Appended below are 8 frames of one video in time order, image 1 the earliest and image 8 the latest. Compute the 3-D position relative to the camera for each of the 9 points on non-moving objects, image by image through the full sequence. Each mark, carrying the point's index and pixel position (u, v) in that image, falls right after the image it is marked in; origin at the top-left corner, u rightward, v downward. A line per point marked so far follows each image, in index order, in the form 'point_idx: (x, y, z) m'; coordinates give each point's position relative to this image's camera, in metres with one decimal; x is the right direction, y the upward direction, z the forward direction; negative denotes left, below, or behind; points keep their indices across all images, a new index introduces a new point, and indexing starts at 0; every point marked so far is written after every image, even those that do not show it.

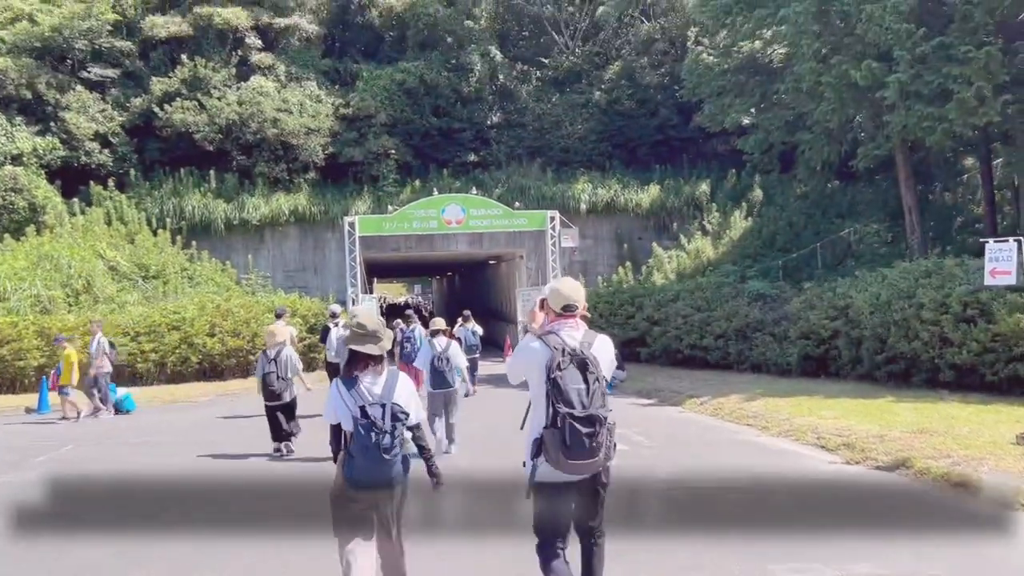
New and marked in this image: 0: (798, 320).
0: (+5.3, -0.6, +17.7) m
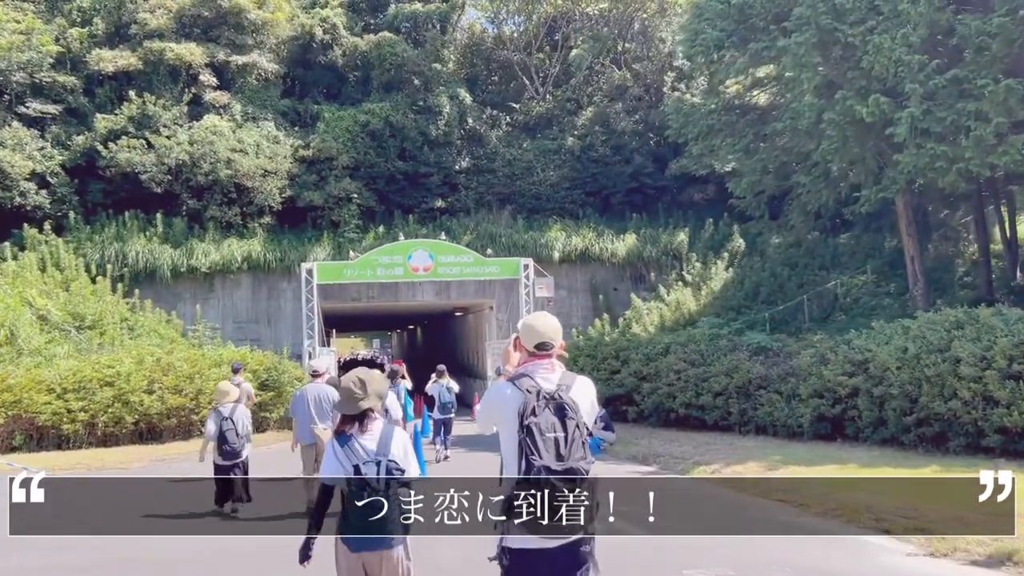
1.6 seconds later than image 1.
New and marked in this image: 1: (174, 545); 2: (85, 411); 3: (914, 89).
0: (+4.9, -1.5, +15.9) m
1: (-3.3, -2.6, +9.6) m
2: (-8.8, -2.5, +19.8) m
3: (+7.1, +3.5, +17.0) m
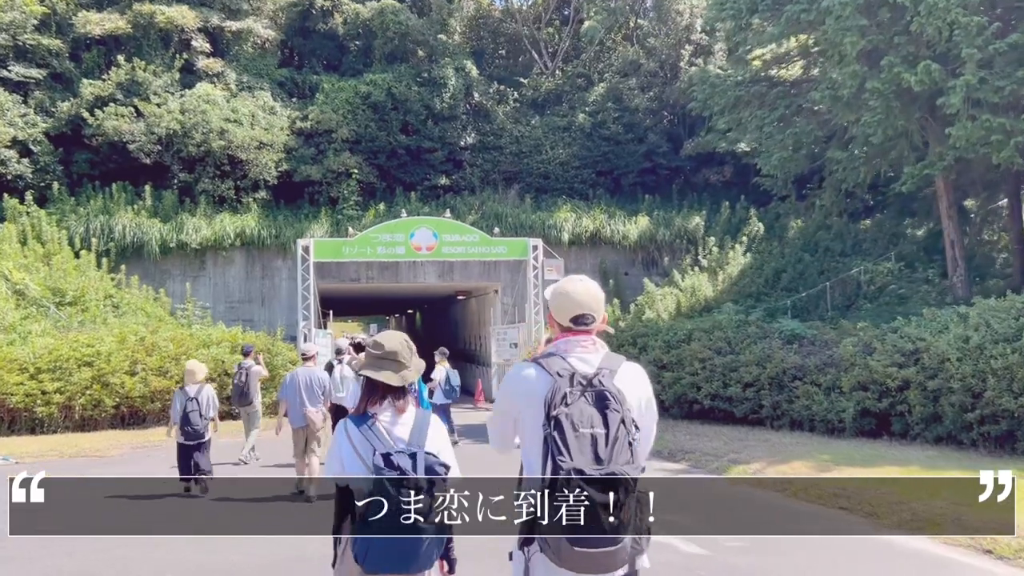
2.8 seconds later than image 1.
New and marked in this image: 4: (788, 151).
0: (+5.1, -1.2, +14.5) m
1: (-3.1, -2.2, +8.1) m
2: (-8.6, -2.0, +18.3) m
3: (+7.4, +3.7, +15.5) m
4: (+5.7, +2.9, +19.9) m
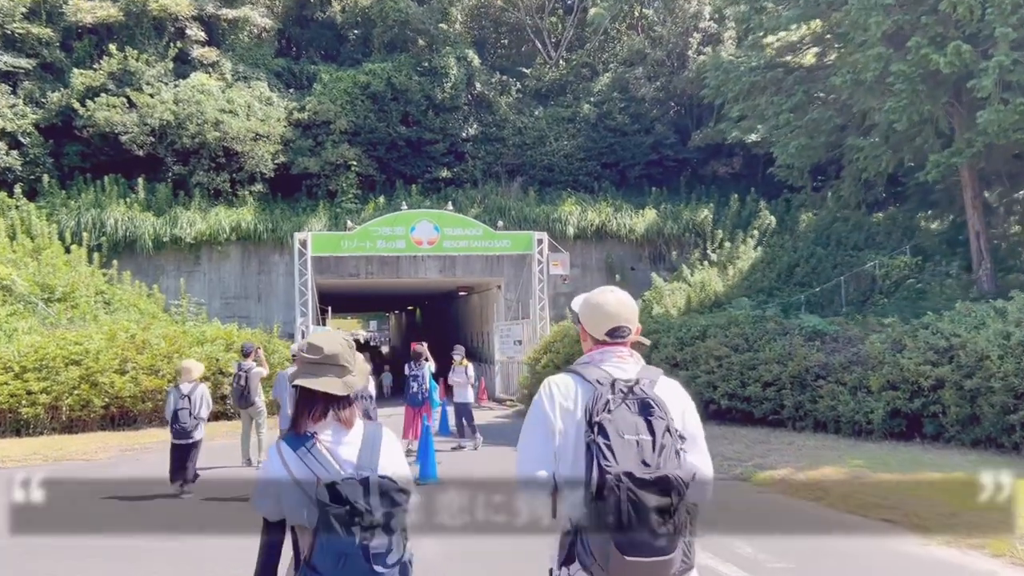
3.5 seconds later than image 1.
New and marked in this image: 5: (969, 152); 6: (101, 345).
0: (+5.2, -1.1, +13.7) m
1: (-3.0, -2.2, +7.3) m
2: (-8.5, -1.9, +17.5) m
3: (+7.5, +3.8, +14.7) m
4: (+5.8, +3.0, +19.1) m
5: (+7.8, +2.3, +16.5) m
6: (-7.8, -1.1, +18.4) m
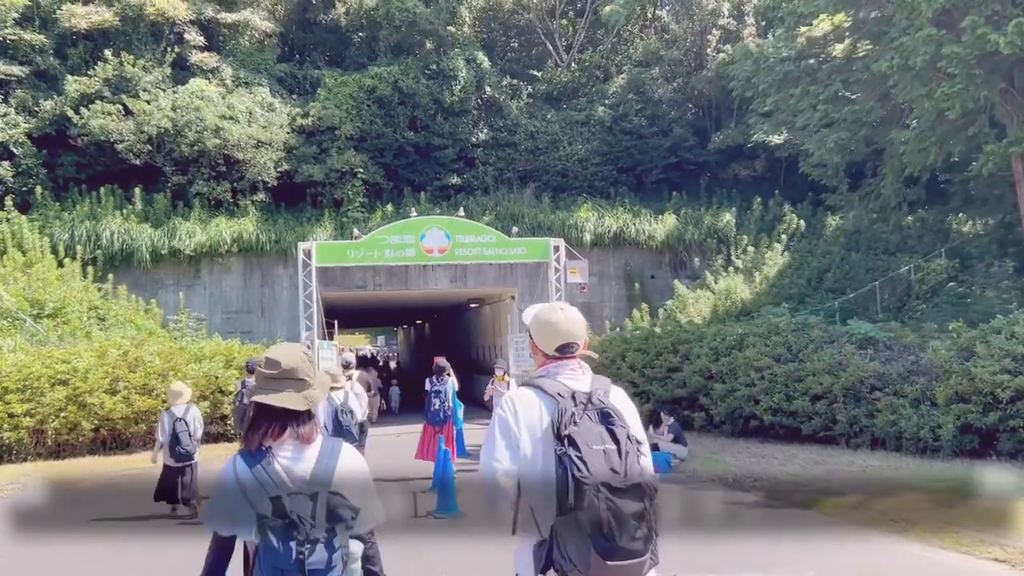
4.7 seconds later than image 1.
0: (+5.5, -1.1, +12.3) m
1: (-2.7, -2.2, +6.0) m
2: (-8.1, -2.1, +16.2) m
3: (+7.8, +3.8, +13.4) m
4: (+6.2, +2.9, +17.7) m
5: (+8.1, +2.3, +15.1) m
6: (-7.5, -1.3, +17.1) m
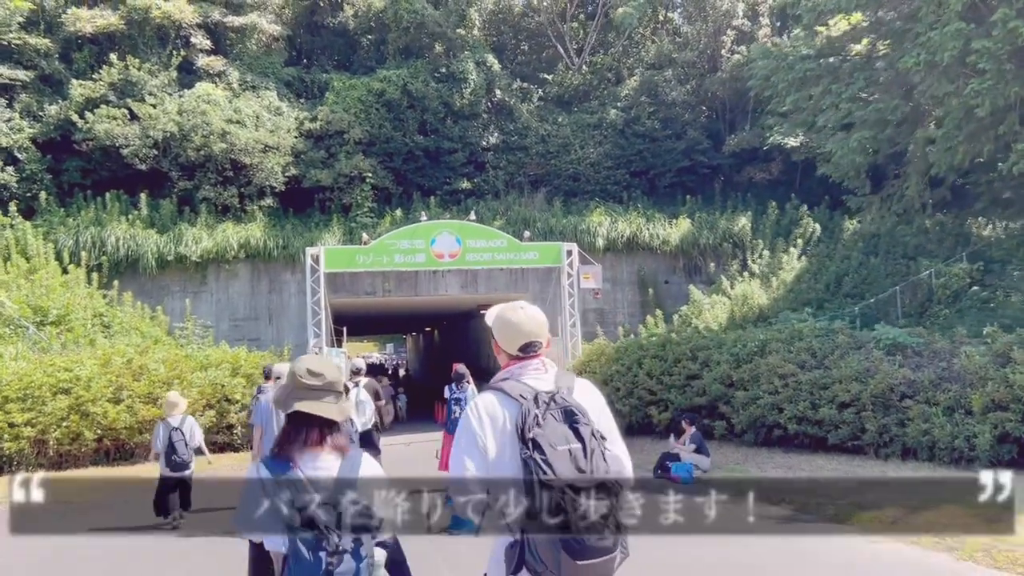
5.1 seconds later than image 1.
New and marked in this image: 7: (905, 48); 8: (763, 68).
0: (+5.7, -1.1, +11.8) m
1: (-2.6, -2.2, +5.5) m
2: (-7.9, -2.2, +15.8) m
3: (+7.9, +3.8, +12.8) m
4: (+6.4, +2.8, +17.2) m
5: (+8.3, +2.3, +14.6) m
6: (-7.2, -1.4, +16.7) m
7: (+6.6, +4.0, +15.9) m
8: (+4.9, +4.3, +19.2) m
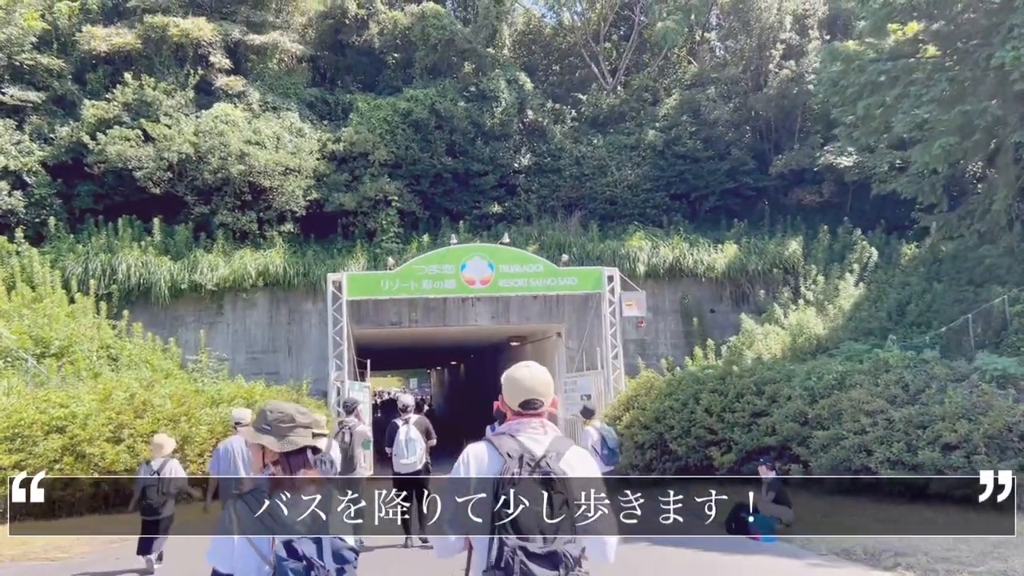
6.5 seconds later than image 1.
0: (+6.3, -1.4, +9.8) m
1: (-2.2, -2.2, +3.8) m
2: (-7.2, -2.6, +14.2) m
3: (+8.5, +3.6, +11.0) m
4: (+7.1, +2.4, +15.4) m
5: (+8.9, +2.0, +12.7) m
6: (-6.6, -1.9, +15.1) m
7: (+7.2, +3.6, +14.2) m
8: (+5.7, +3.9, +17.5) m
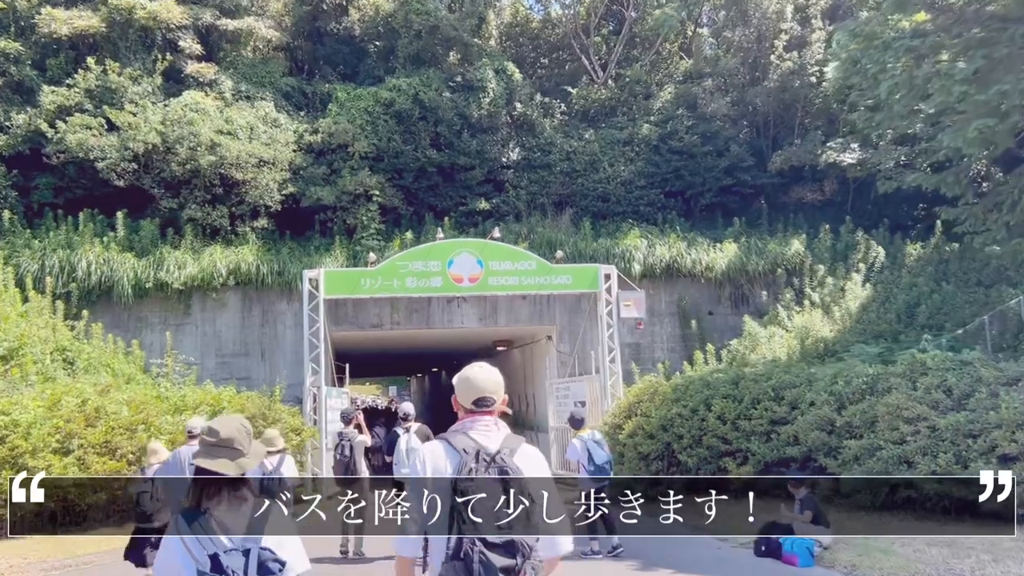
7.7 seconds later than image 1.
0: (+6.3, -1.2, +8.5) m
1: (-2.0, -2.0, +2.3) m
2: (-7.3, -2.5, +12.6) m
3: (+8.5, +3.7, +9.8) m
4: (+7.0, +2.5, +14.2) m
5: (+8.9, +2.0, +11.5) m
6: (-6.6, -1.8, +13.5) m
7: (+7.1, +3.7, +12.9) m
8: (+5.5, +3.9, +16.2) m
